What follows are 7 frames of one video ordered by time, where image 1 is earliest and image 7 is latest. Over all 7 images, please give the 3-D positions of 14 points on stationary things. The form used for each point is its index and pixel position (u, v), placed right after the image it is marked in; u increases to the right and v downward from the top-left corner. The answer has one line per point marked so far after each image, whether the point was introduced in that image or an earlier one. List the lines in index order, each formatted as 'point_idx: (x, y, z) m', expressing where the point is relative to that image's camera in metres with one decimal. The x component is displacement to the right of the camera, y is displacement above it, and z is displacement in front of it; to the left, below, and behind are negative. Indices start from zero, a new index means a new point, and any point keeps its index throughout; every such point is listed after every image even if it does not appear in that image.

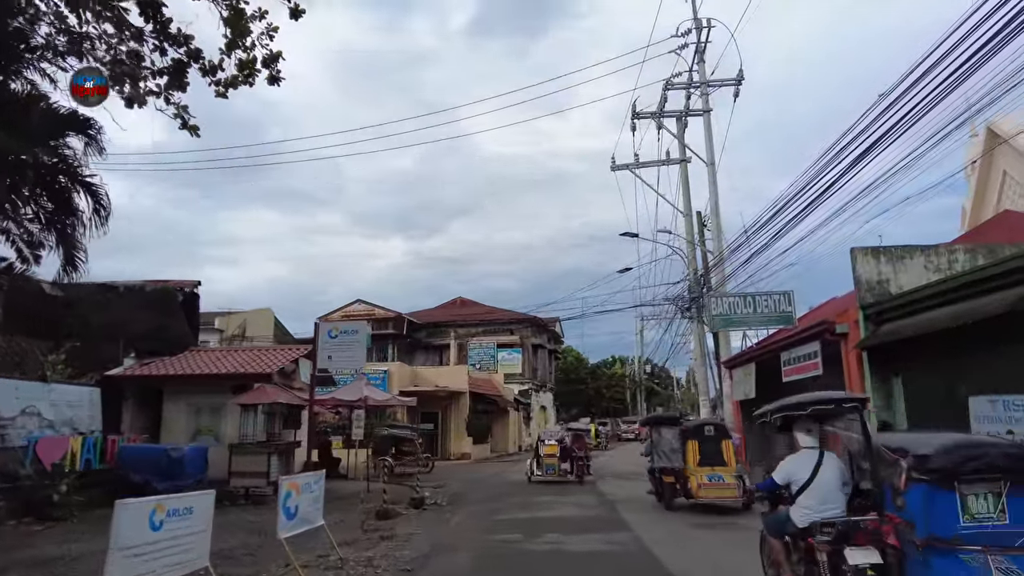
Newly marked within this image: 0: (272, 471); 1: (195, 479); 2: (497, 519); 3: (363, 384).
0: (-4.9, -3.8, +14.0) m
1: (-6.3, -3.8, +13.5) m
2: (-0.3, -3.9, +11.5) m
3: (-3.8, -2.4, +17.1) m
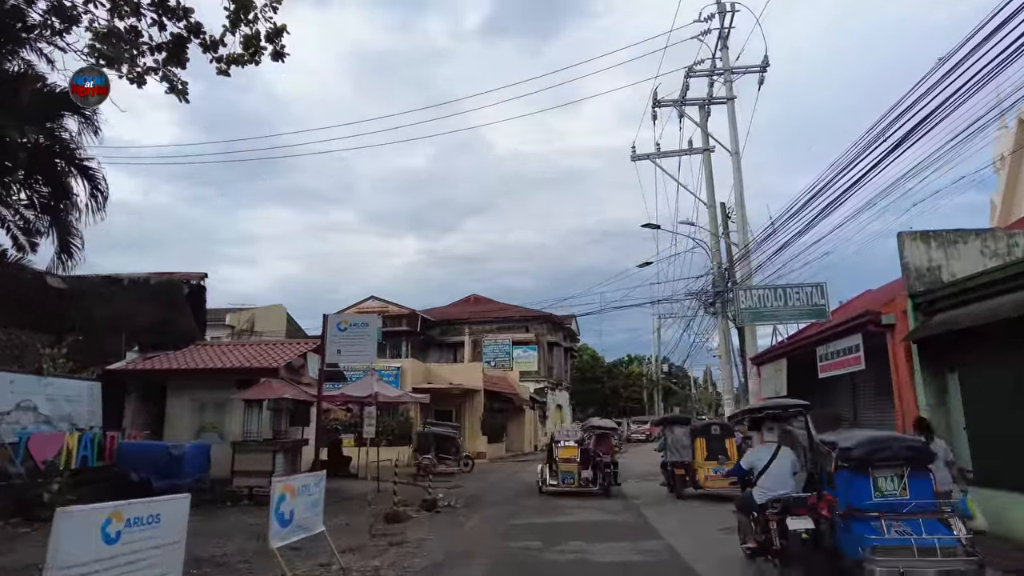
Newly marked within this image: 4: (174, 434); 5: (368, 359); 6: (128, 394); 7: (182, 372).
0: (-4.6, -3.5, +13.3) m
1: (-6.0, -3.6, +12.9) m
2: (0.0, -3.7, +10.7) m
3: (-3.3, -2.2, +16.4) m
4: (-7.7, -3.3, +15.6) m
5: (-3.2, -1.6, +15.2) m
6: (-8.9, -2.4, +15.7) m
7: (-7.4, -1.9, +15.4) m
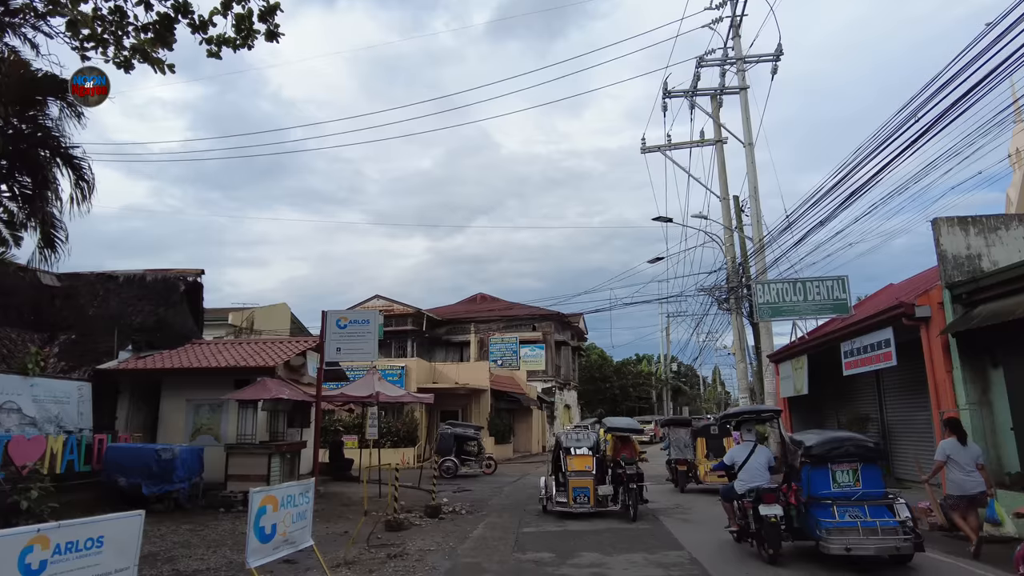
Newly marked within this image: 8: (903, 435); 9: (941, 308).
0: (-4.4, -3.4, +12.6) m
1: (-5.9, -3.5, +12.2) m
2: (+0.1, -3.6, +10.0) m
3: (-3.2, -2.1, +15.7) m
4: (-7.6, -3.2, +15.0) m
5: (-3.1, -1.5, +14.5) m
6: (-8.7, -2.3, +15.1) m
7: (-7.3, -1.8, +14.8) m
8: (+7.5, -2.8, +13.0) m
9: (+6.5, -0.3, +10.2) m
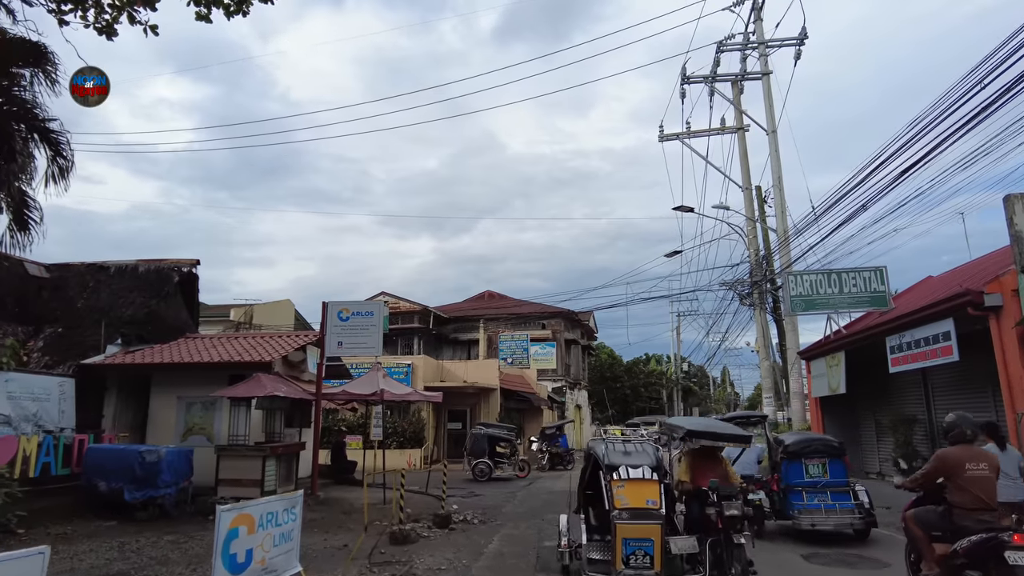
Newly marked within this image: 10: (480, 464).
0: (-4.1, -3.2, +11.6) m
1: (-5.6, -3.3, +11.2) m
2: (+0.4, -3.4, +8.9) m
3: (-2.8, -1.9, +14.6) m
4: (-7.3, -3.0, +13.9) m
5: (-2.8, -1.2, +13.5) m
6: (-8.4, -2.1, +14.1) m
7: (-7.0, -1.6, +13.8) m
8: (+7.8, -2.6, +11.9) m
9: (+6.7, -0.1, +9.1) m
10: (-0.6, -5.1, +19.5) m
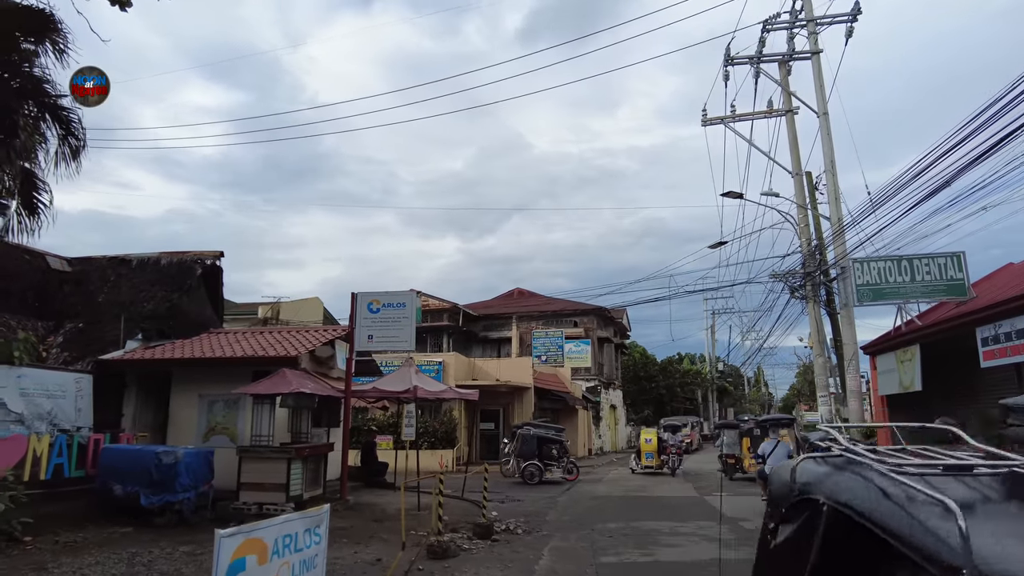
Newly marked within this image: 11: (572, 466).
0: (-3.4, -3.0, +10.7) m
1: (-4.9, -3.1, +10.4) m
2: (+1.0, -3.2, +7.8) m
3: (-2.0, -1.7, +13.7) m
4: (-6.5, -2.9, +13.2) m
5: (-2.0, -1.0, +12.5) m
6: (-7.6, -2.0, +13.4) m
7: (-6.2, -1.4, +13.0) m
8: (+8.5, -2.4, +10.5) m
9: (+7.3, +0.2, +7.8) m
10: (+0.5, -4.9, +18.5) m
11: (+1.5, -5.0, +19.2) m
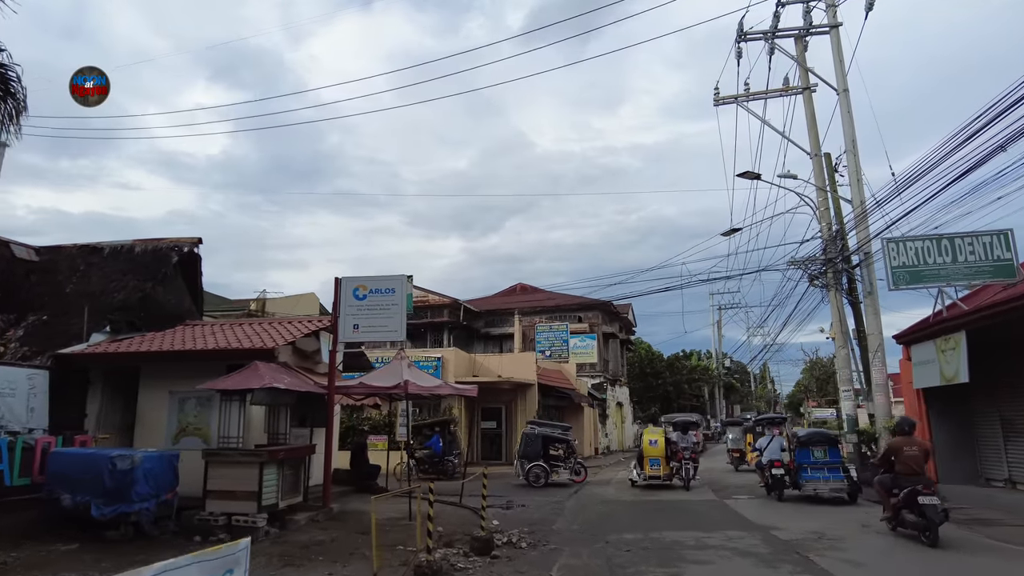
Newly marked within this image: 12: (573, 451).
0: (-3.4, -2.8, +9.4) m
1: (-4.8, -2.9, +9.1) m
2: (+1.0, -2.9, +6.6) m
3: (-2.0, -1.4, +12.4) m
4: (-6.4, -2.6, +11.9) m
5: (-2.0, -0.8, +11.3) m
6: (-7.5, -1.7, +12.1) m
7: (-6.1, -1.2, +11.7) m
8: (+8.5, -2.0, +9.2) m
9: (+7.3, +0.5, +6.5) m
10: (+0.6, -4.6, +17.2) m
11: (+1.6, -4.7, +17.9) m
12: (+1.6, -4.4, +18.3) m
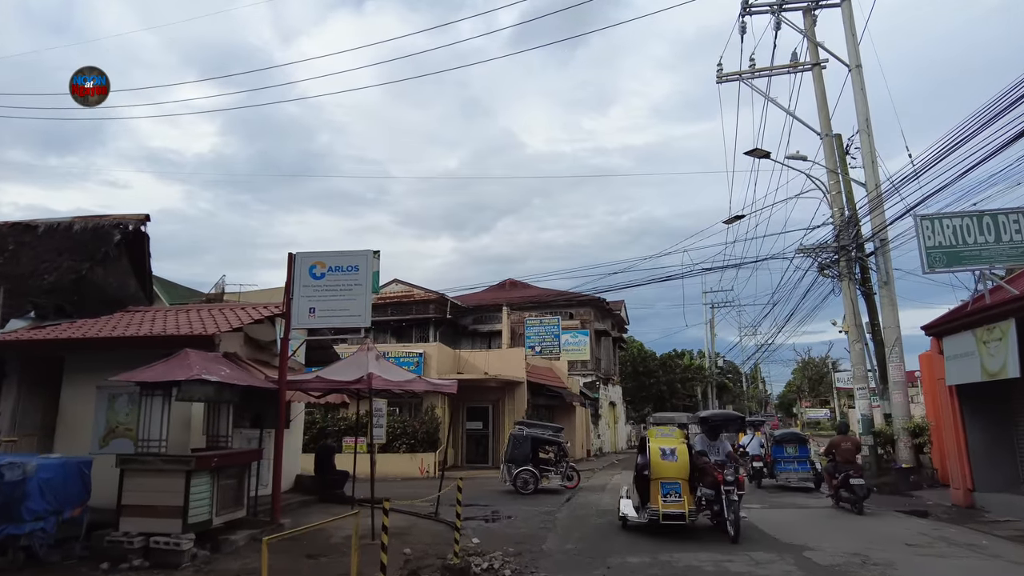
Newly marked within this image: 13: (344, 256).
0: (-3.6, -2.5, +7.8) m
1: (-5.0, -2.5, +7.4) m
2: (+0.9, -2.6, +5.0) m
3: (-2.2, -1.1, +10.8) m
4: (-6.6, -2.3, +10.2) m
5: (-2.2, -0.5, +9.6) m
6: (-7.8, -1.4, +10.4) m
7: (-6.4, -0.8, +10.0) m
8: (+8.3, -1.7, +7.7) m
9: (+7.2, +0.8, +5.0) m
10: (+0.2, -4.3, +15.6) m
11: (+1.3, -4.4, +16.3) m
12: (+1.3, -4.1, +16.7) m
13: (-2.4, +0.5, +9.9) m
